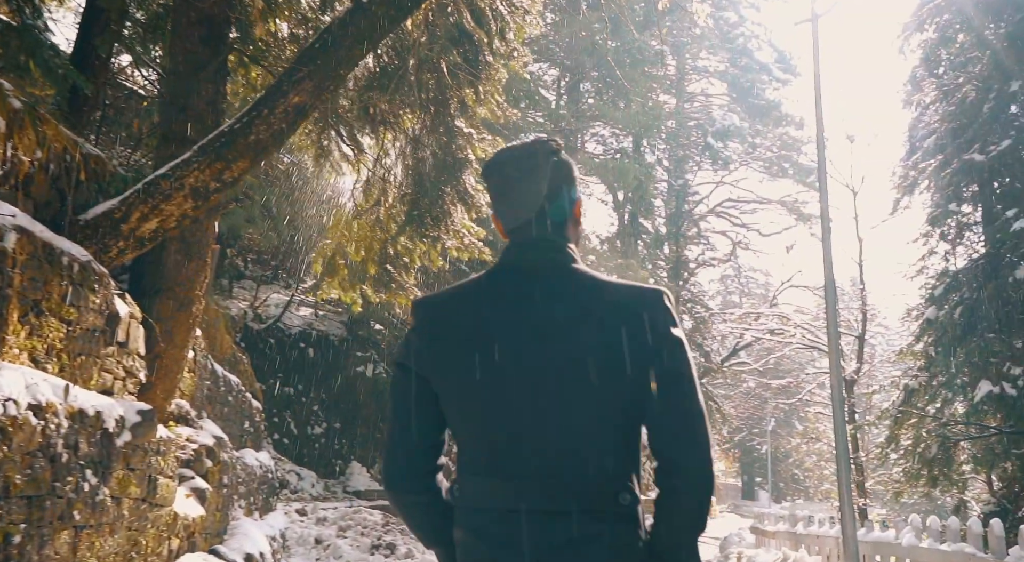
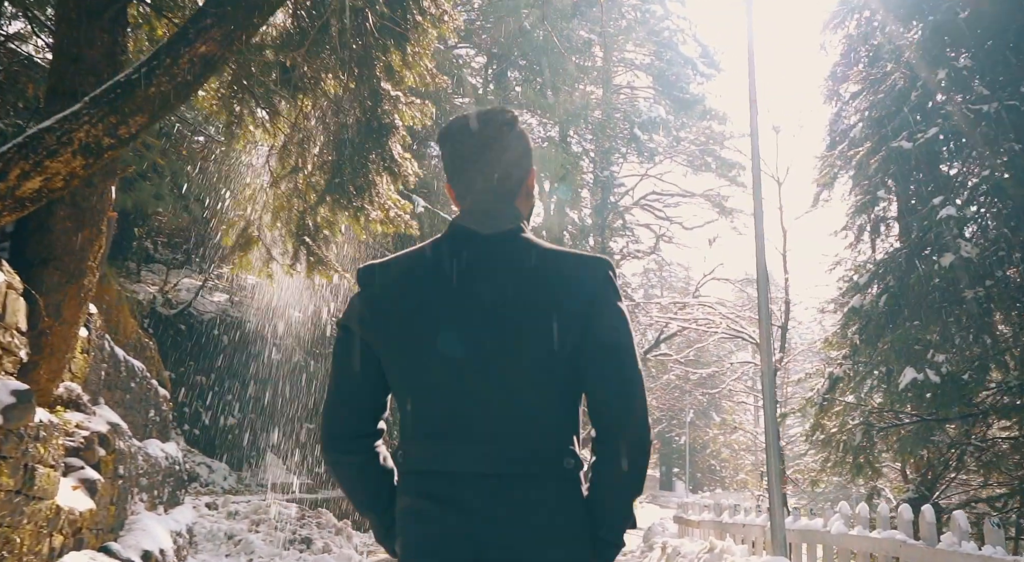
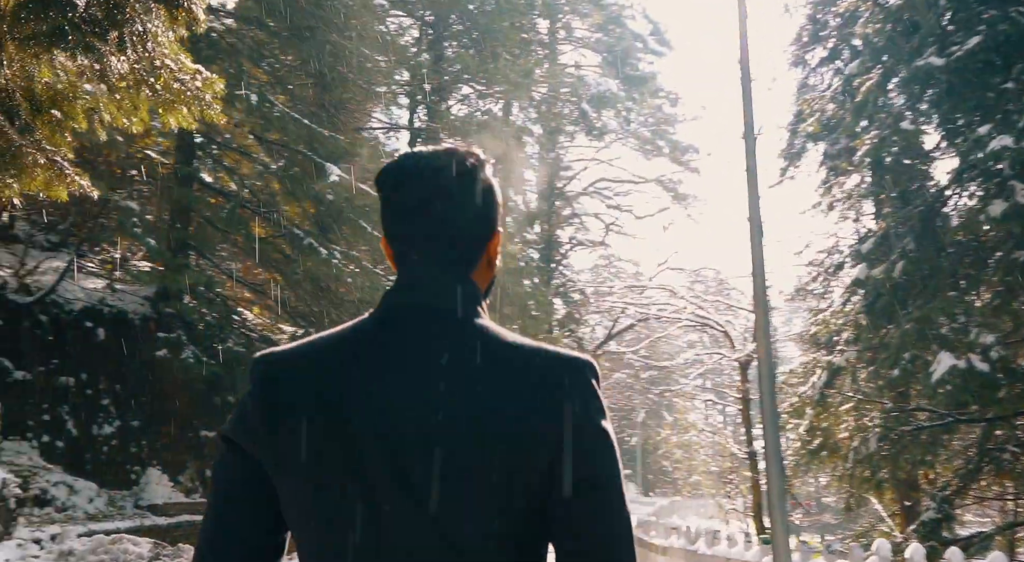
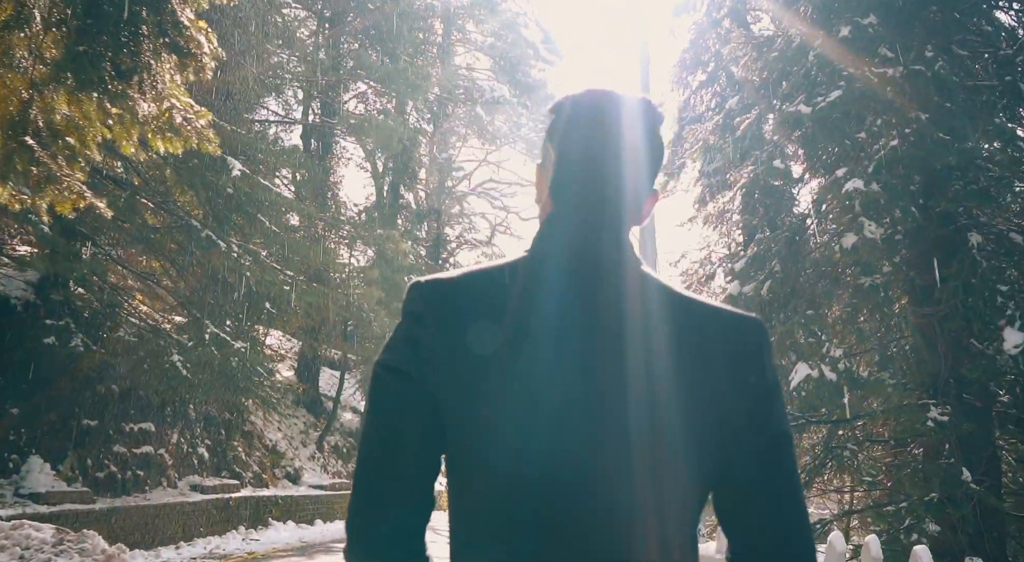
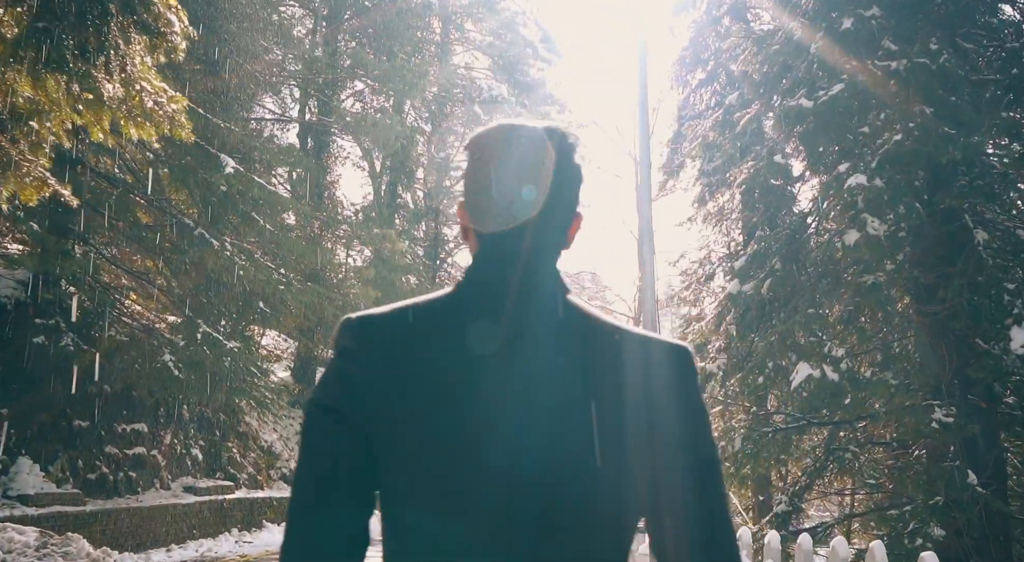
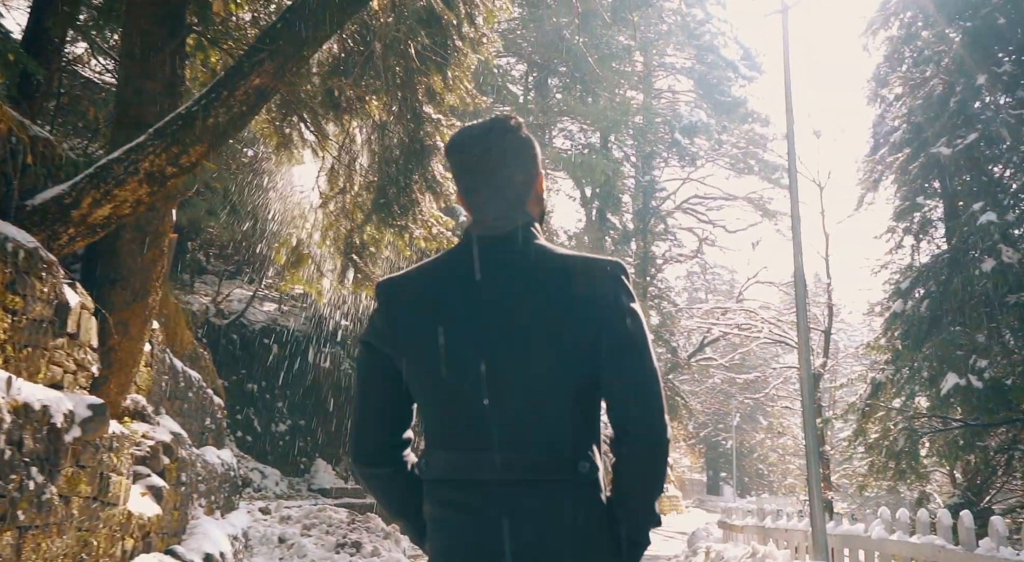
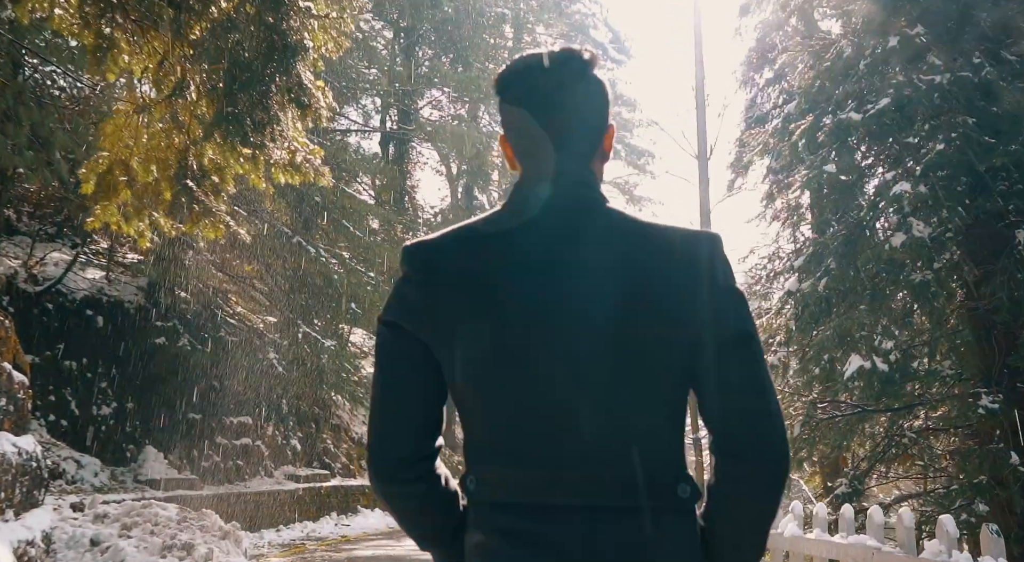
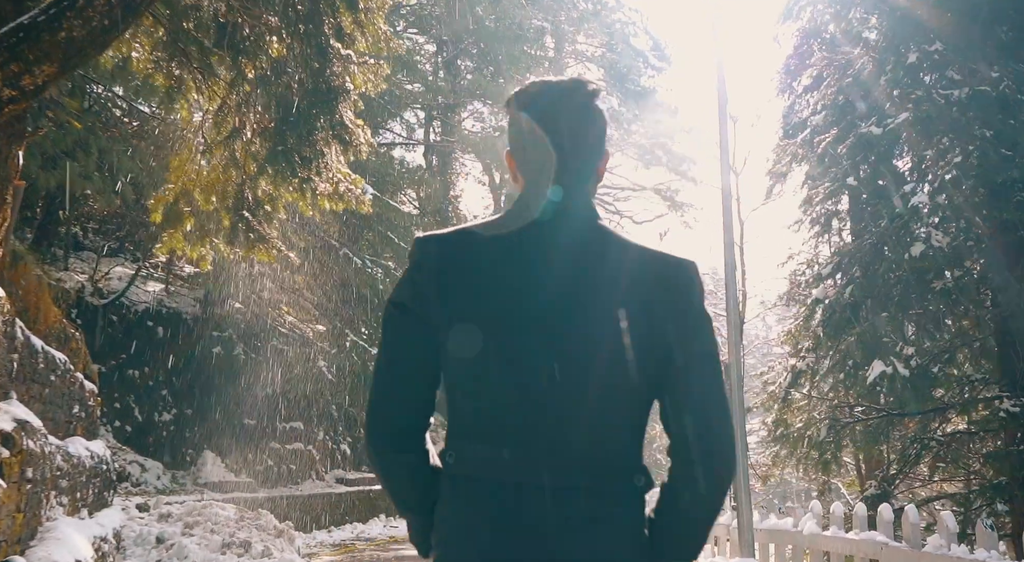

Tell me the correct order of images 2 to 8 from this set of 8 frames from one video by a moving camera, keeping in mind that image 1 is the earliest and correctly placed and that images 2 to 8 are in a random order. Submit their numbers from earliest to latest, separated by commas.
6, 2, 8, 7, 4, 5, 3
